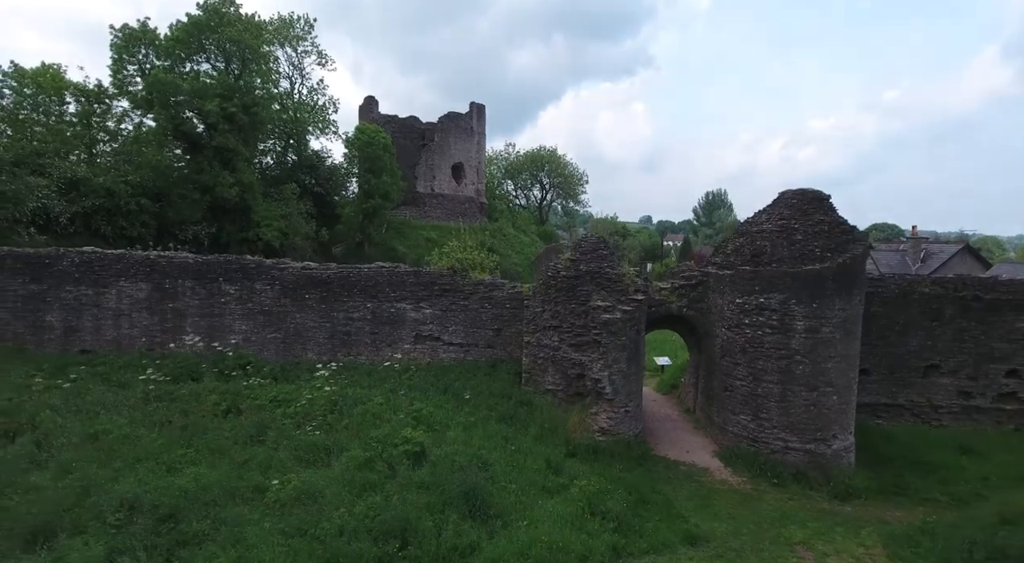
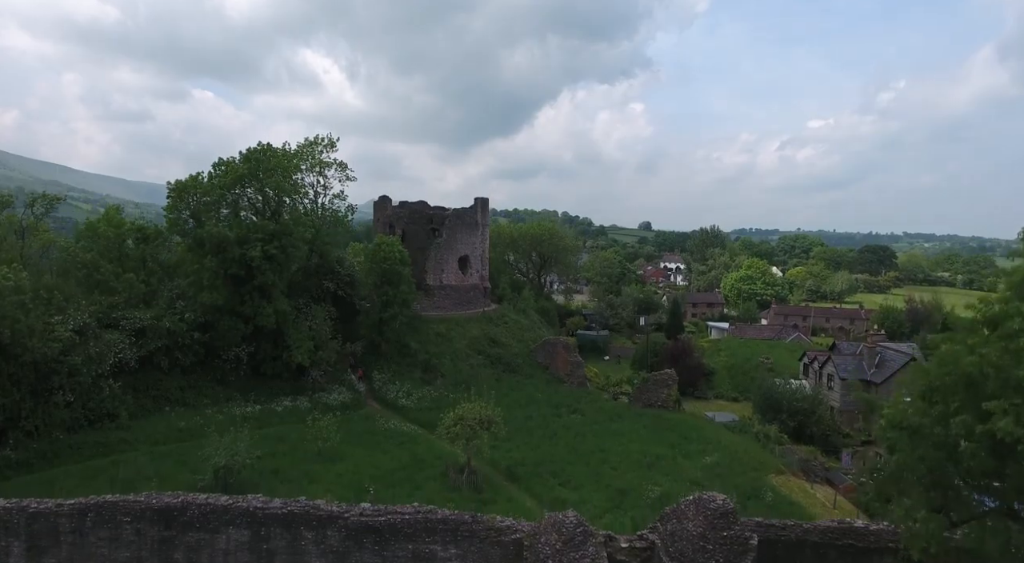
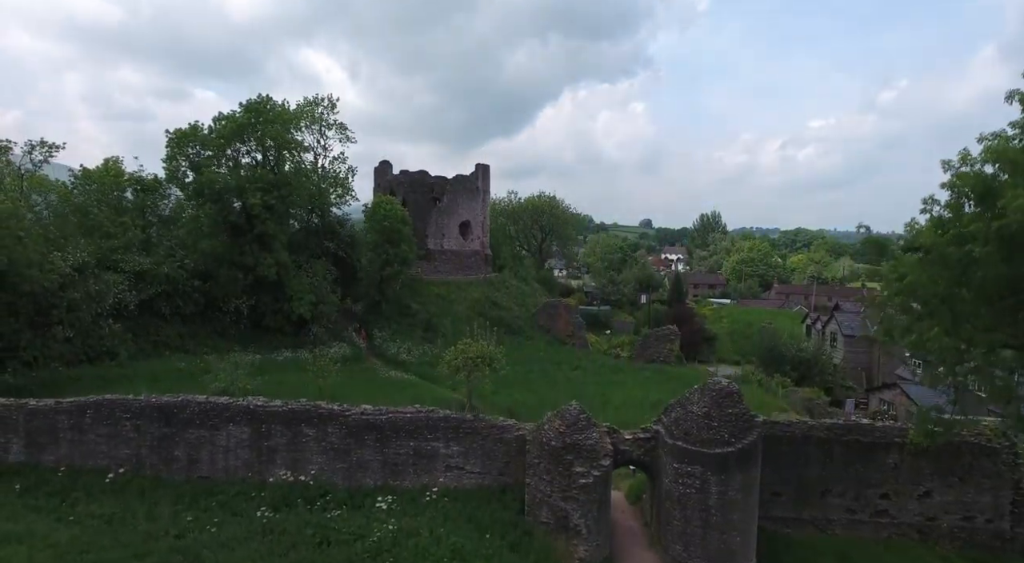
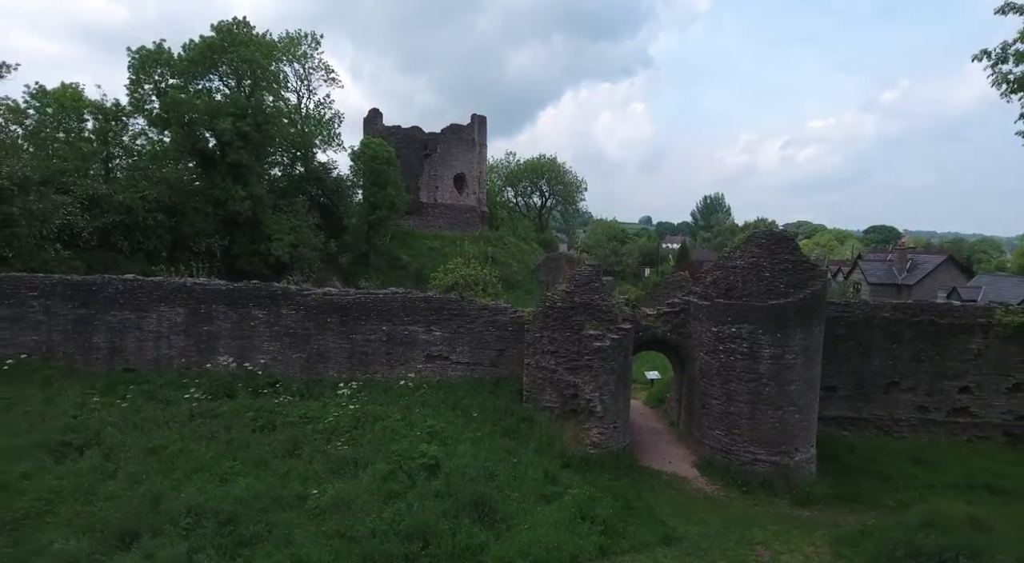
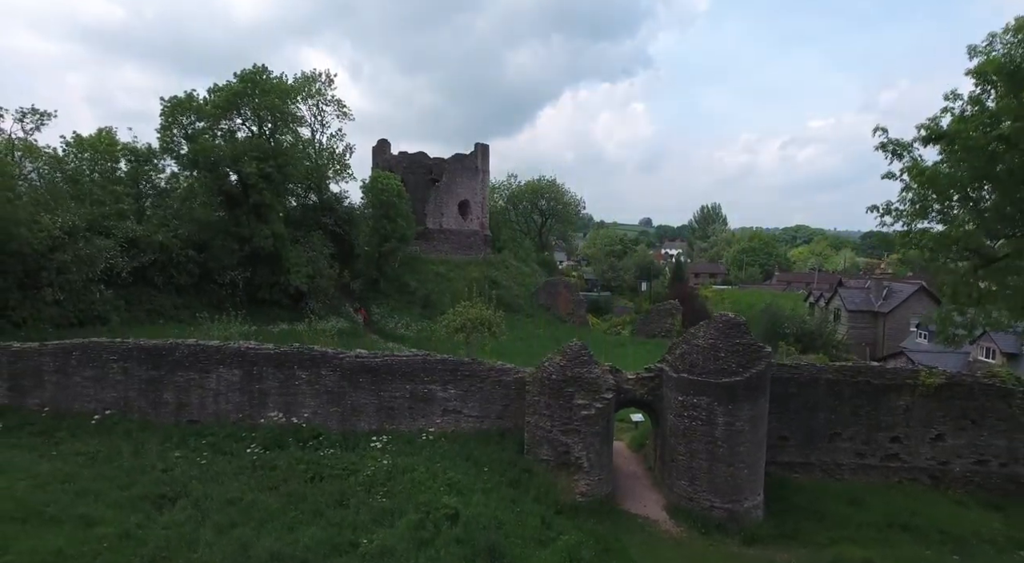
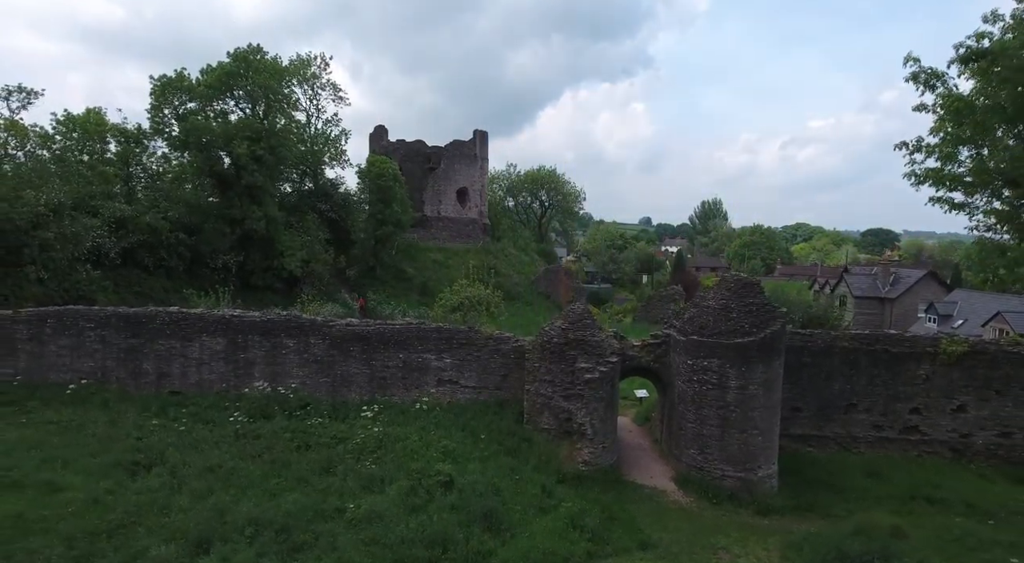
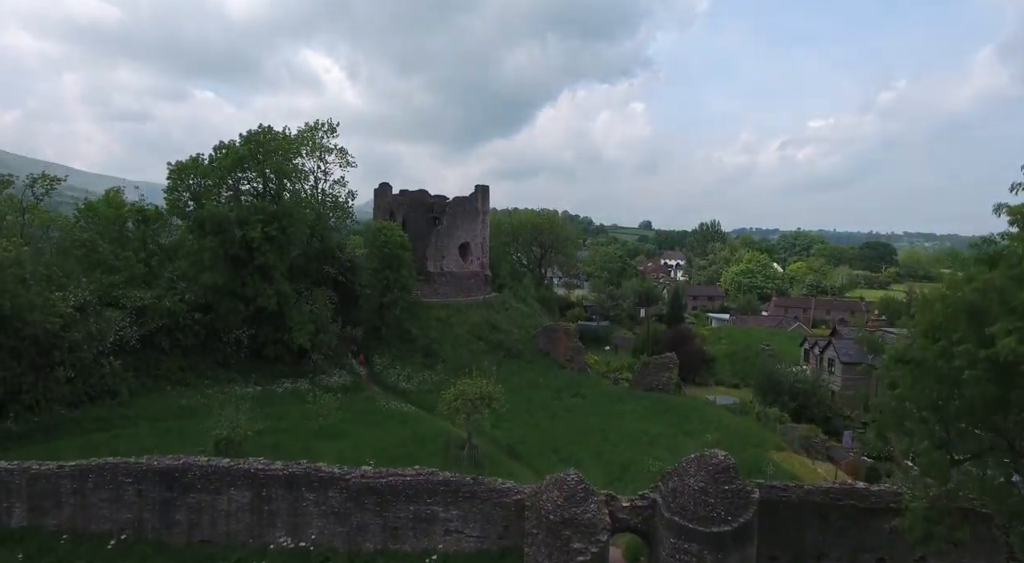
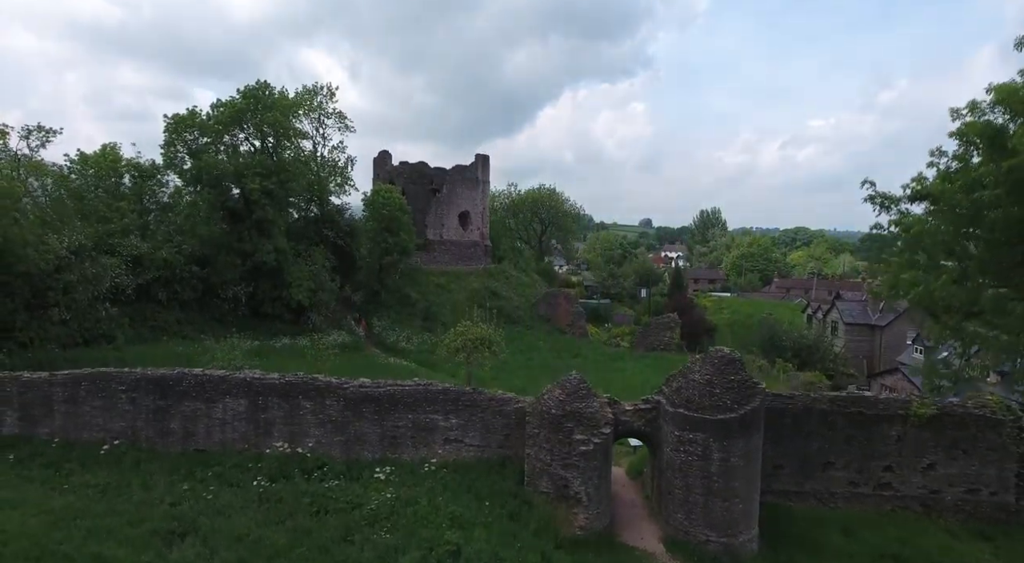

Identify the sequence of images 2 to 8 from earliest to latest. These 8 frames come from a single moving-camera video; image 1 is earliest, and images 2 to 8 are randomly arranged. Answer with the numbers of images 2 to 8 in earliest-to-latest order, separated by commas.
4, 6, 5, 8, 3, 7, 2
